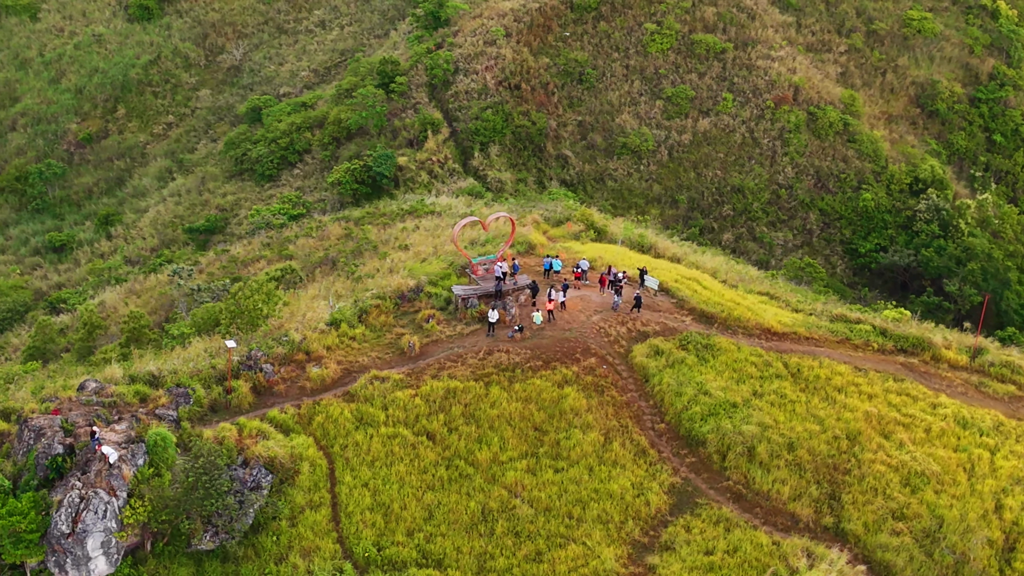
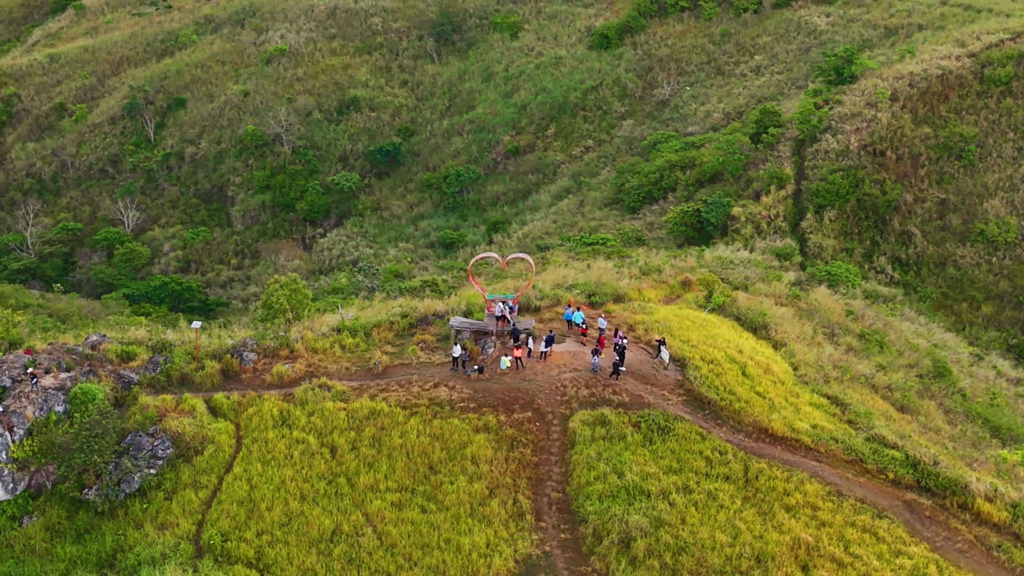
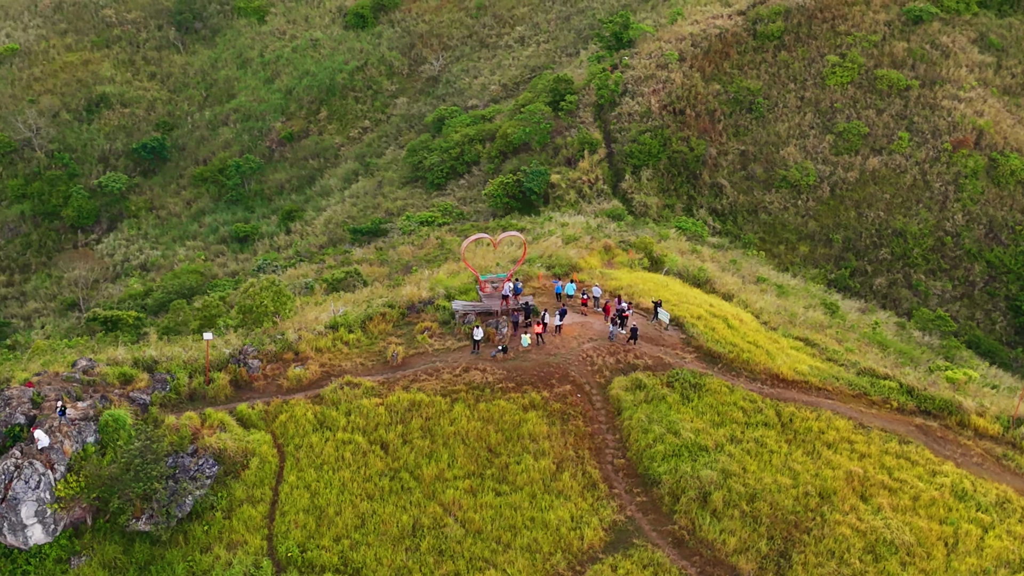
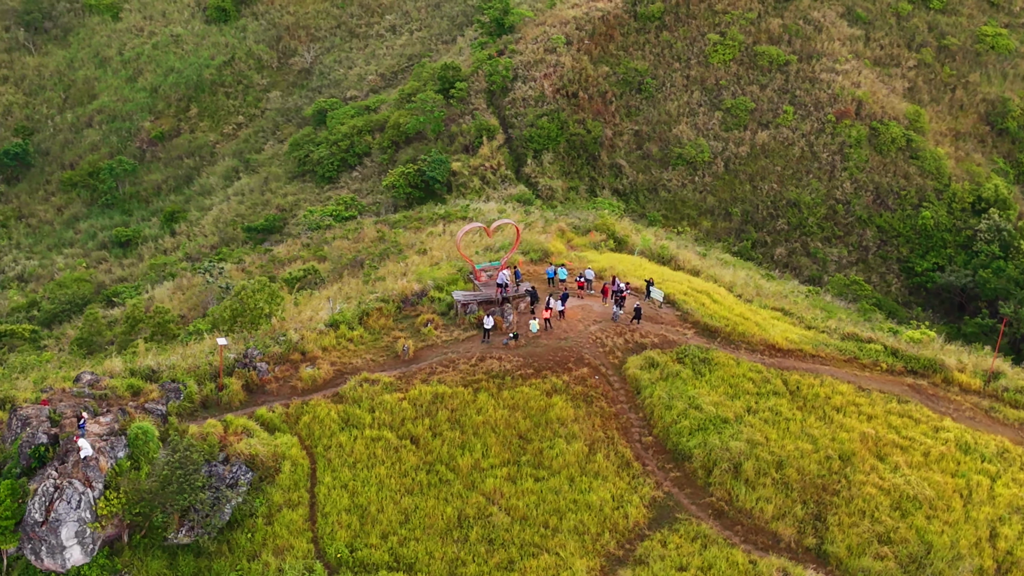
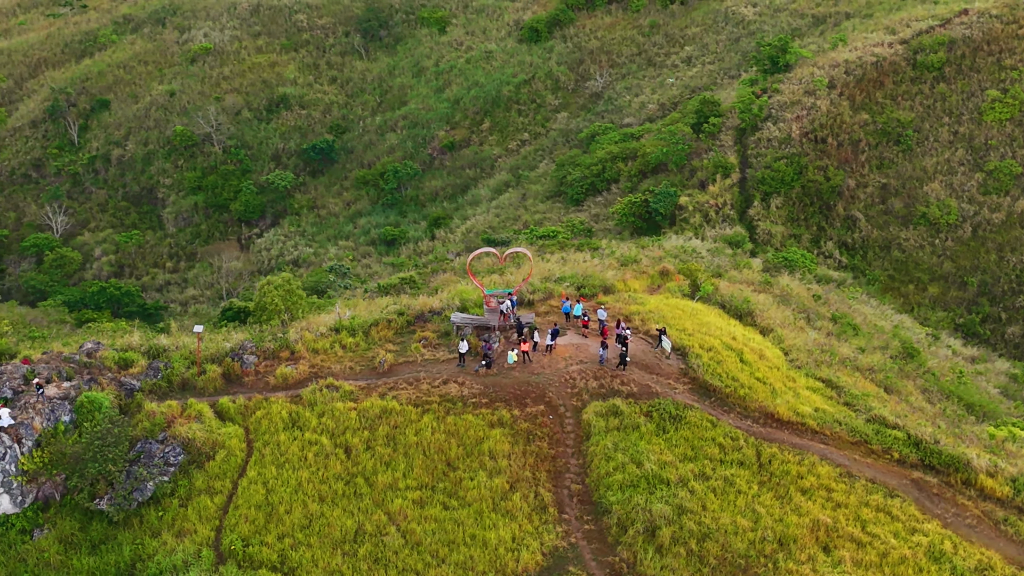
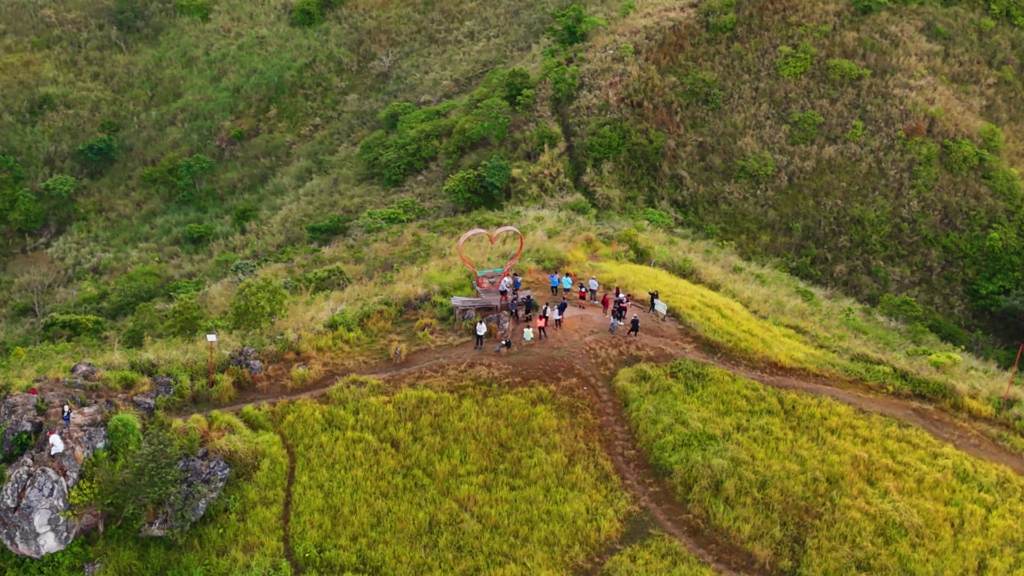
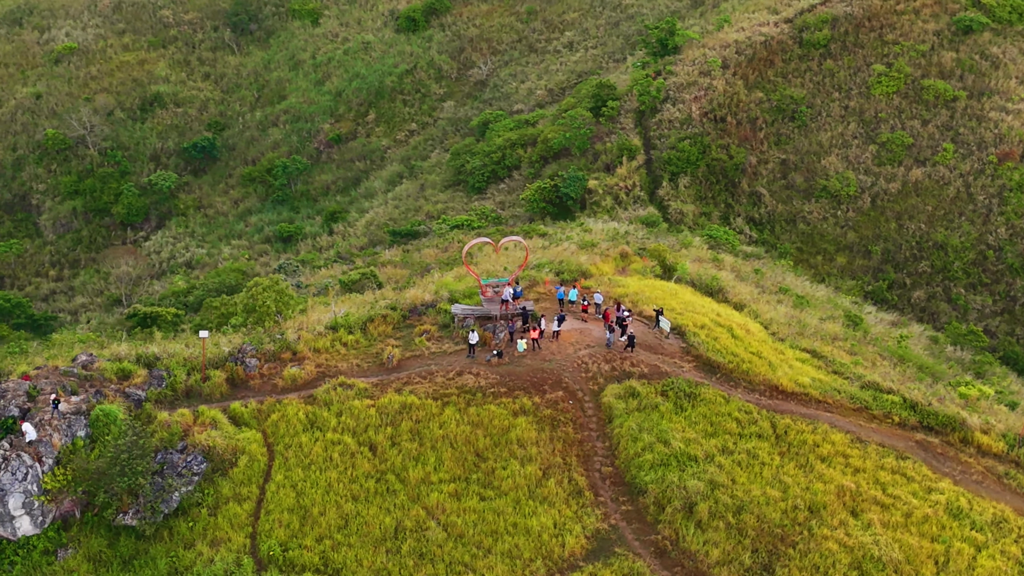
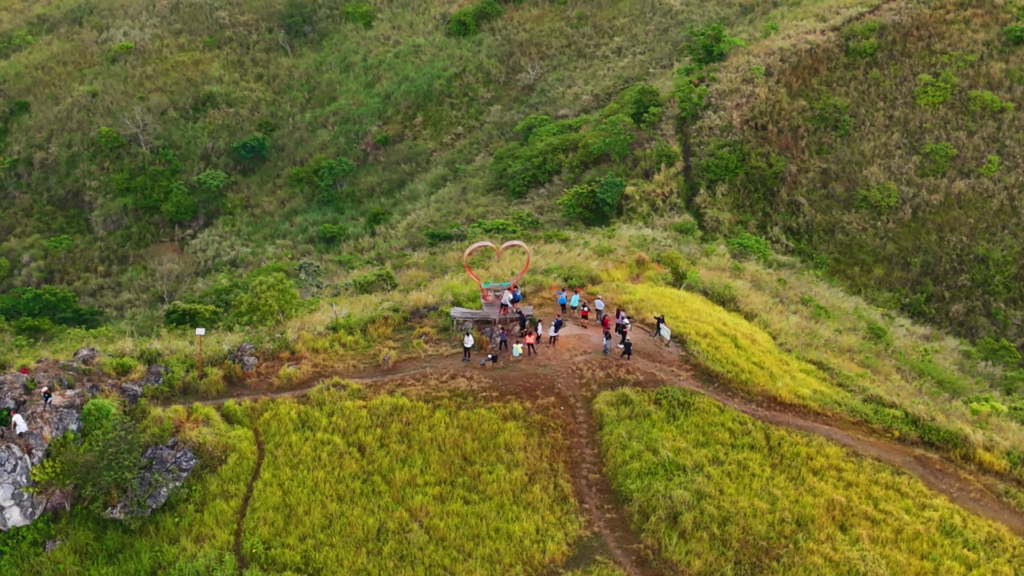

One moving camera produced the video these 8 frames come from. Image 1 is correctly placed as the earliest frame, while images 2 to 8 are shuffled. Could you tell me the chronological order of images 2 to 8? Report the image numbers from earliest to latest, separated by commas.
4, 6, 3, 7, 8, 5, 2
